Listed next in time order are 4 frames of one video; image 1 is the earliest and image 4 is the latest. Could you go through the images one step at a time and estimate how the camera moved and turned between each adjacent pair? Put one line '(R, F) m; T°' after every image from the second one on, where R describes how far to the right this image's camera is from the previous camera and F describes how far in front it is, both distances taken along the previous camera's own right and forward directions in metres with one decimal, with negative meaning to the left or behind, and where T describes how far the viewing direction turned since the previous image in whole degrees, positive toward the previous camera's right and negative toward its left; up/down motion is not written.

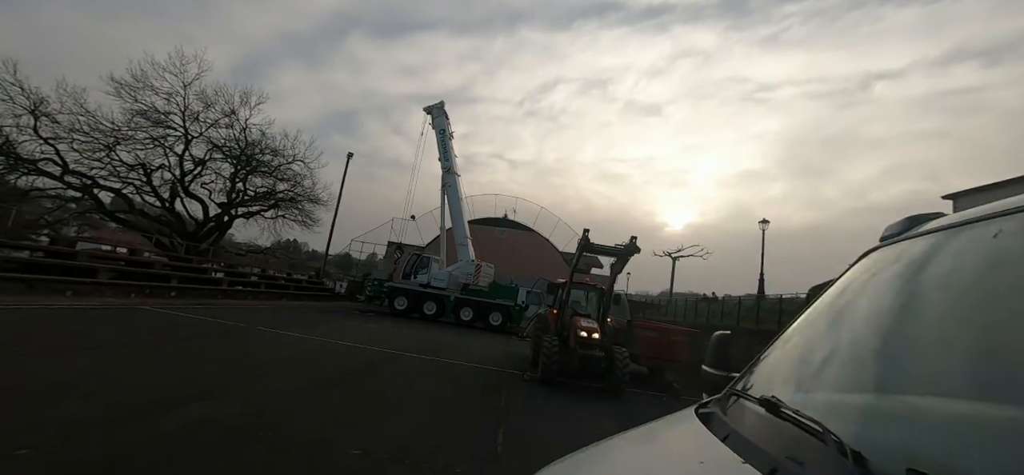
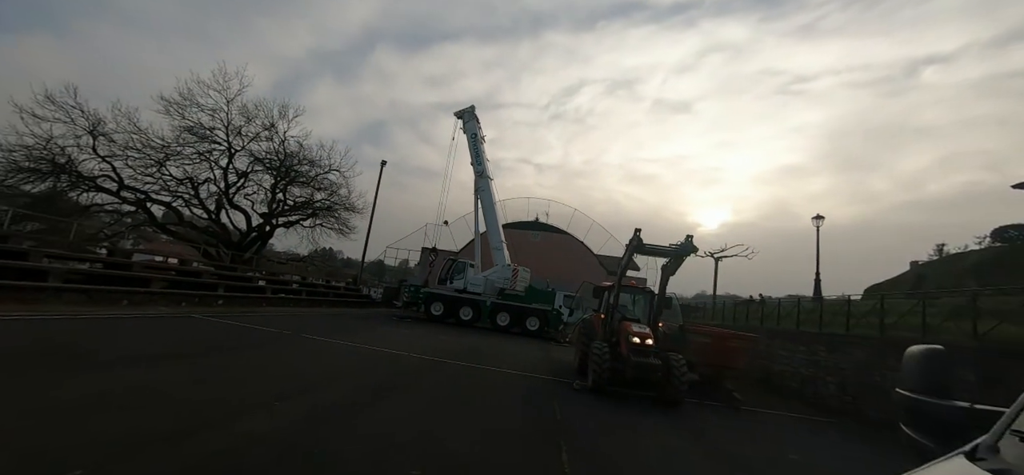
(-0.4, +0.4) m; -4°
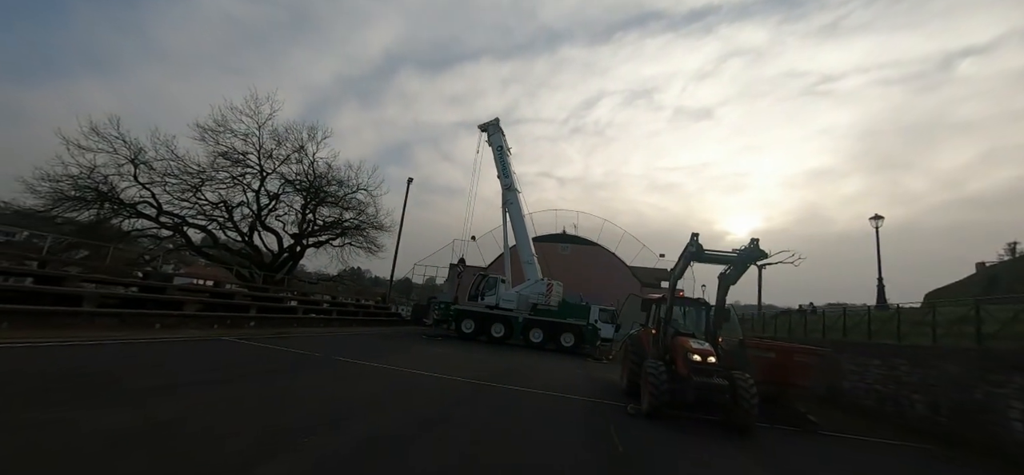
(-0.4, +0.7) m; -3°
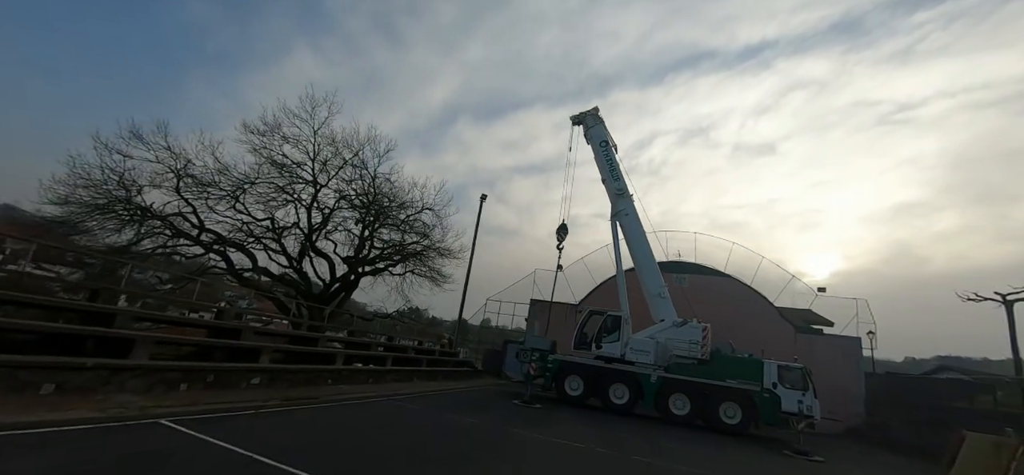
(-2.6, +6.2) m; -7°
